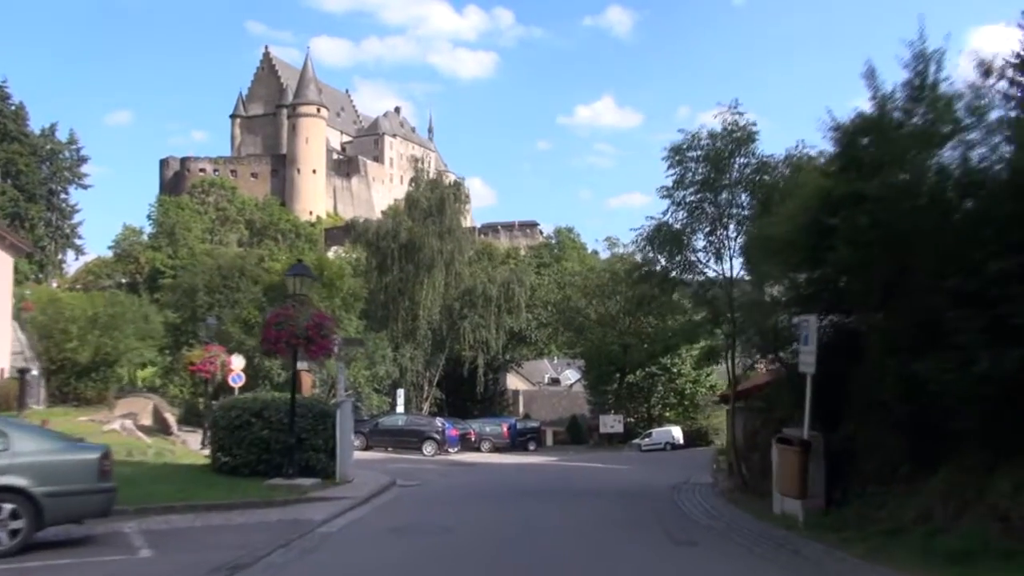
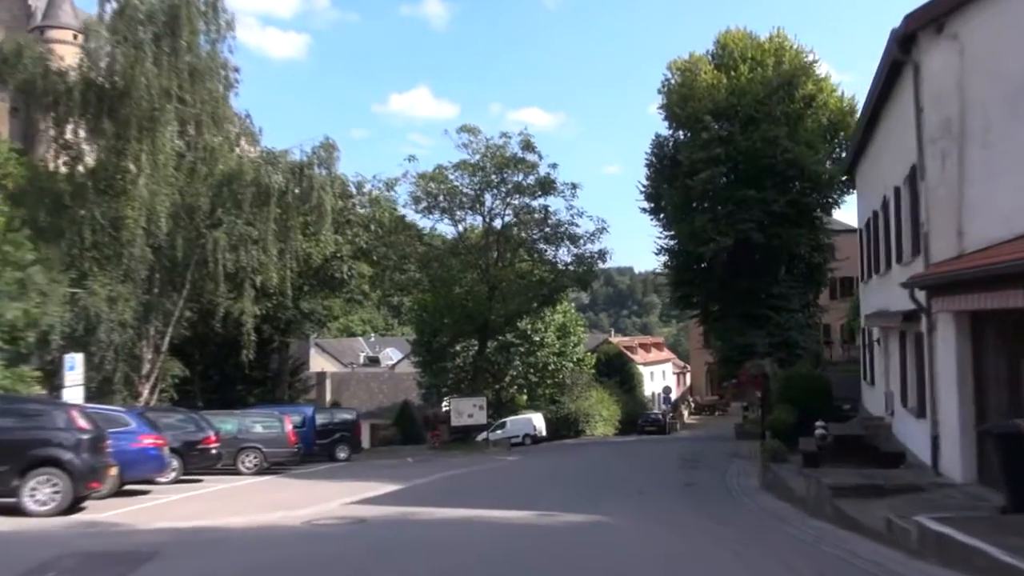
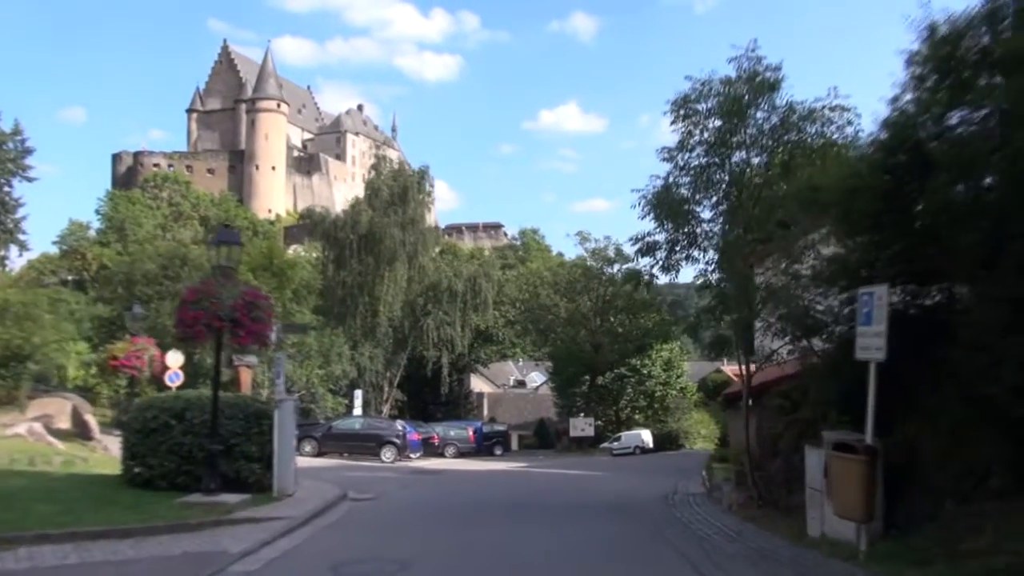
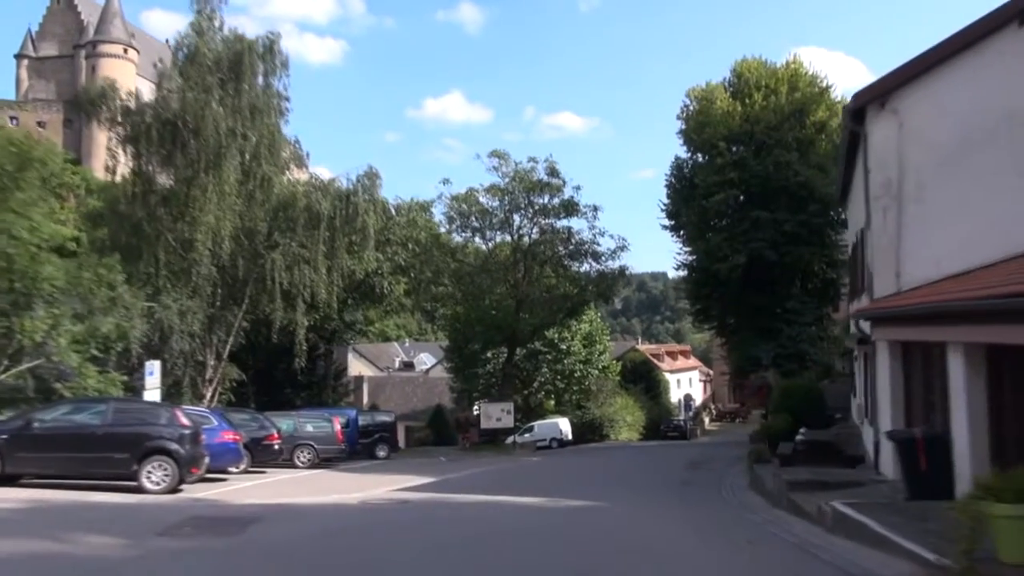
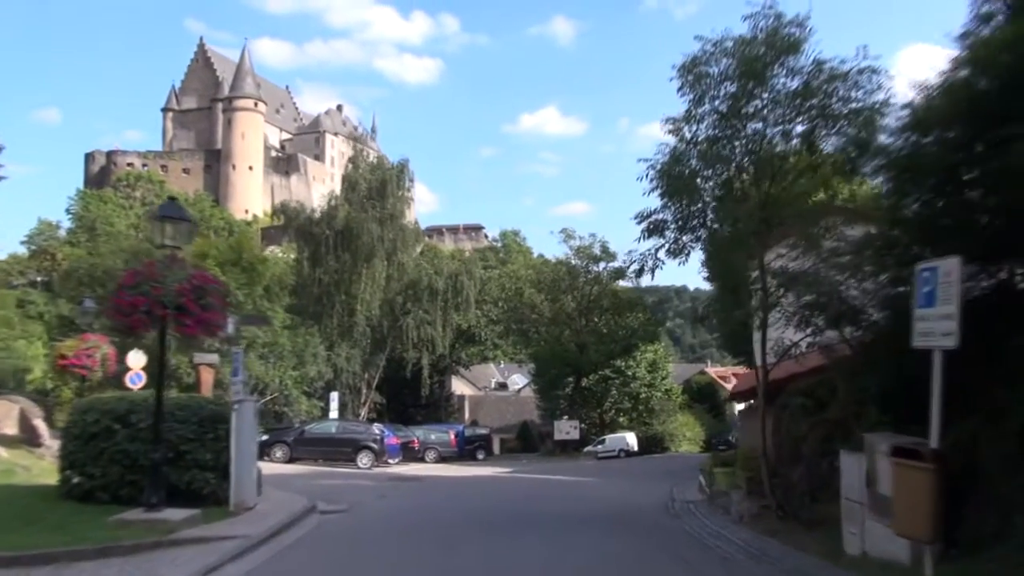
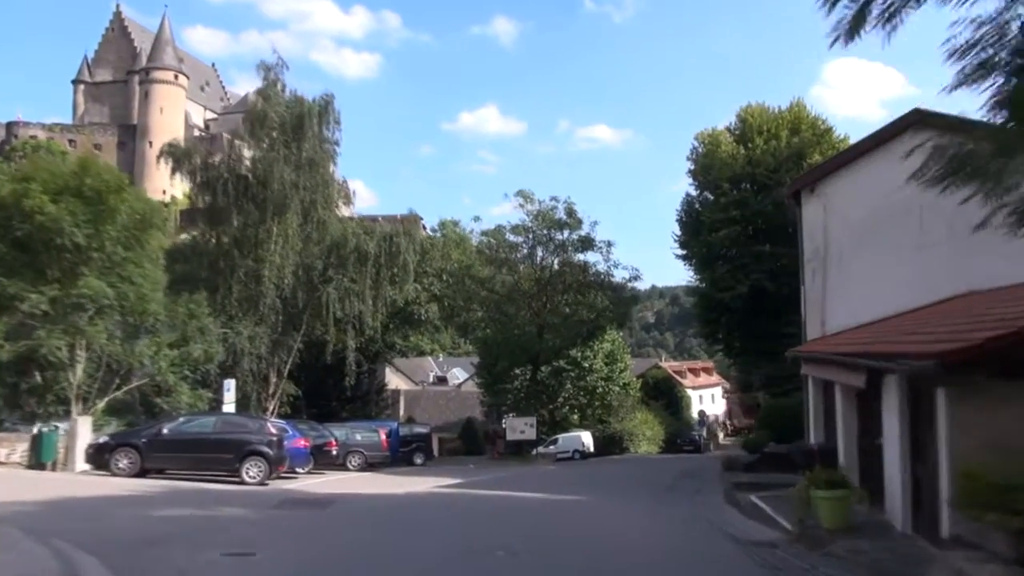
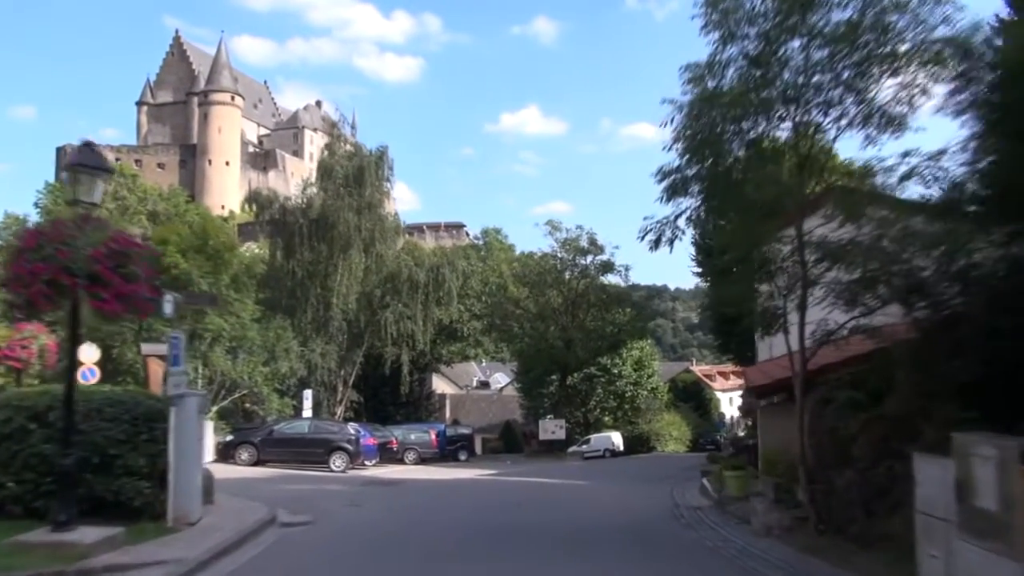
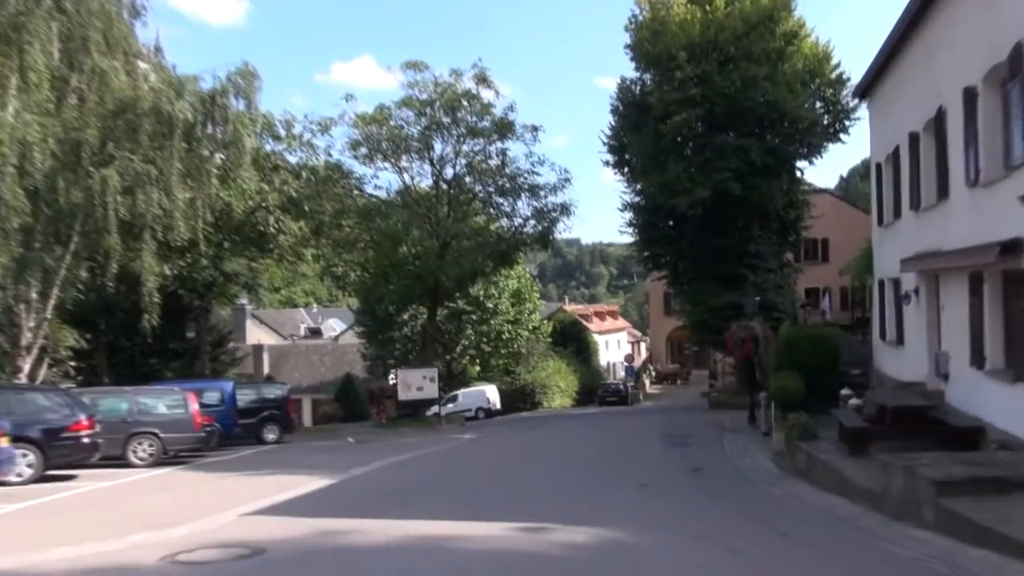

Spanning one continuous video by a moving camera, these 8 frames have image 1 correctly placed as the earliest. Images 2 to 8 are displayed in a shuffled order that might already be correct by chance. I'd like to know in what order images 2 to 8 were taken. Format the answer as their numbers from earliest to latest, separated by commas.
3, 5, 7, 6, 4, 2, 8
